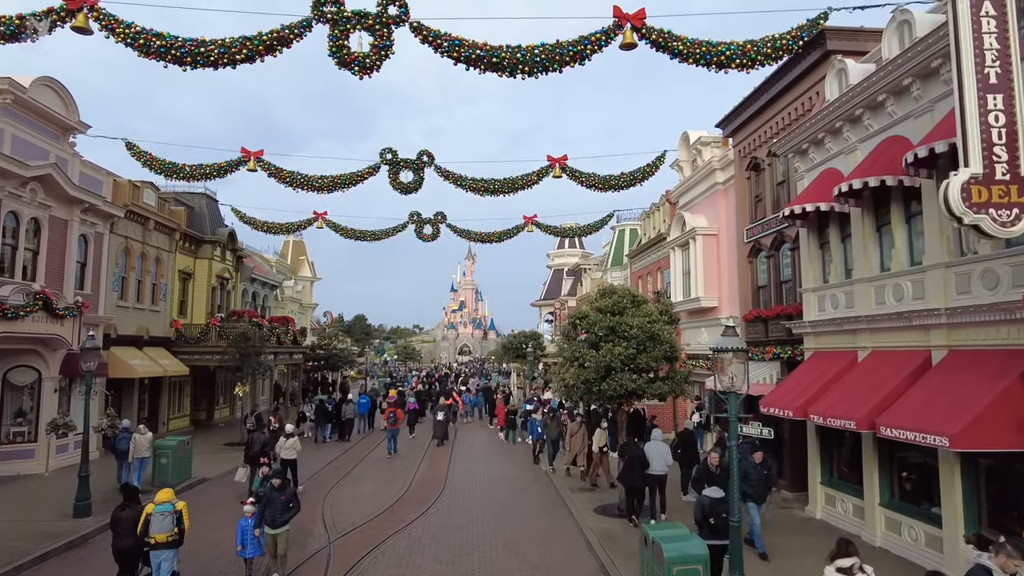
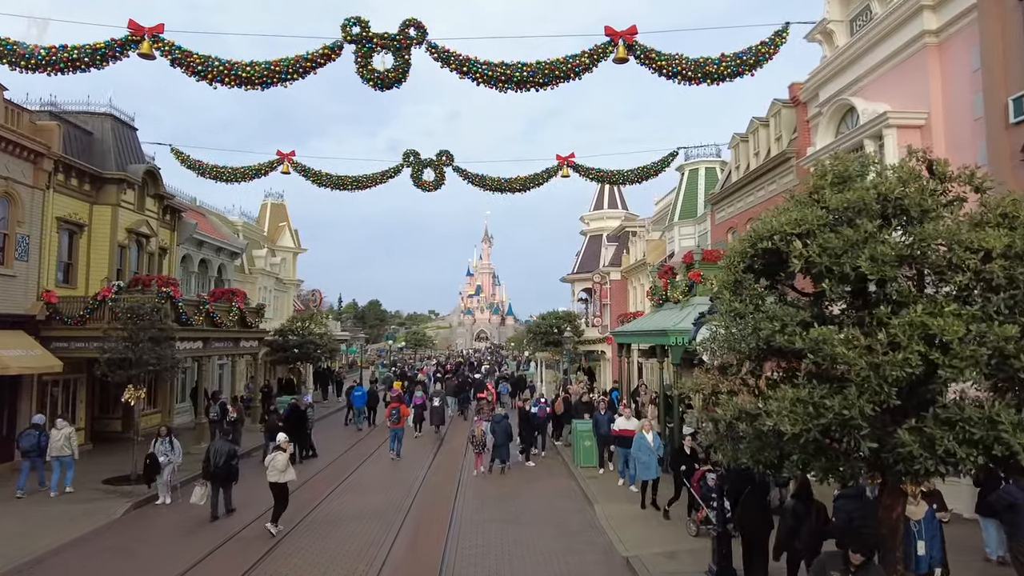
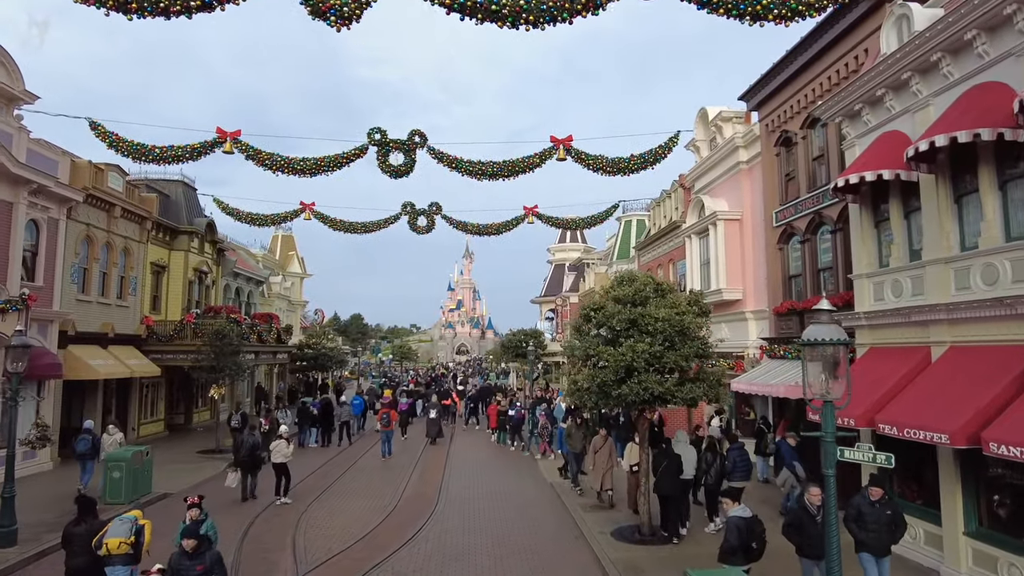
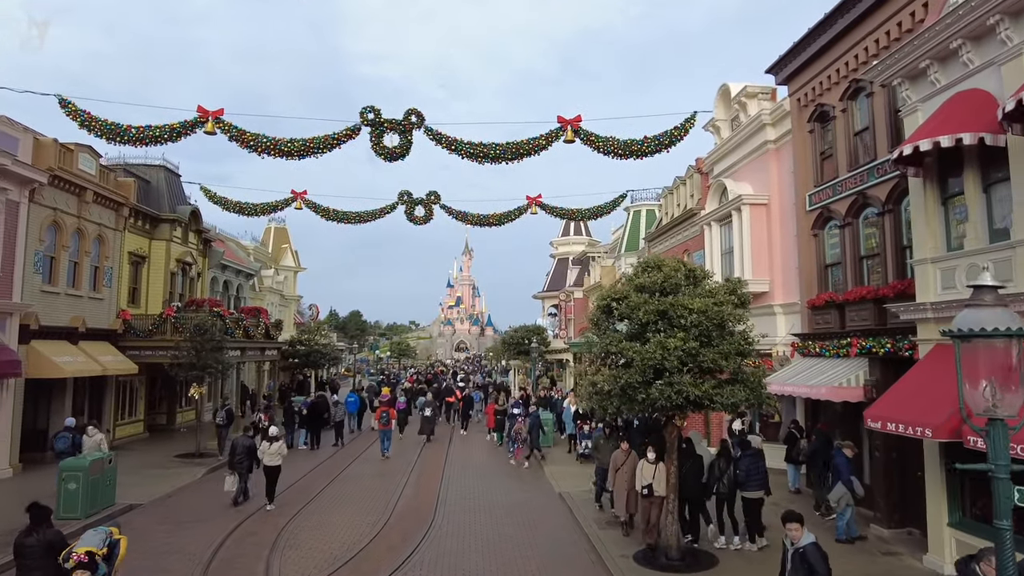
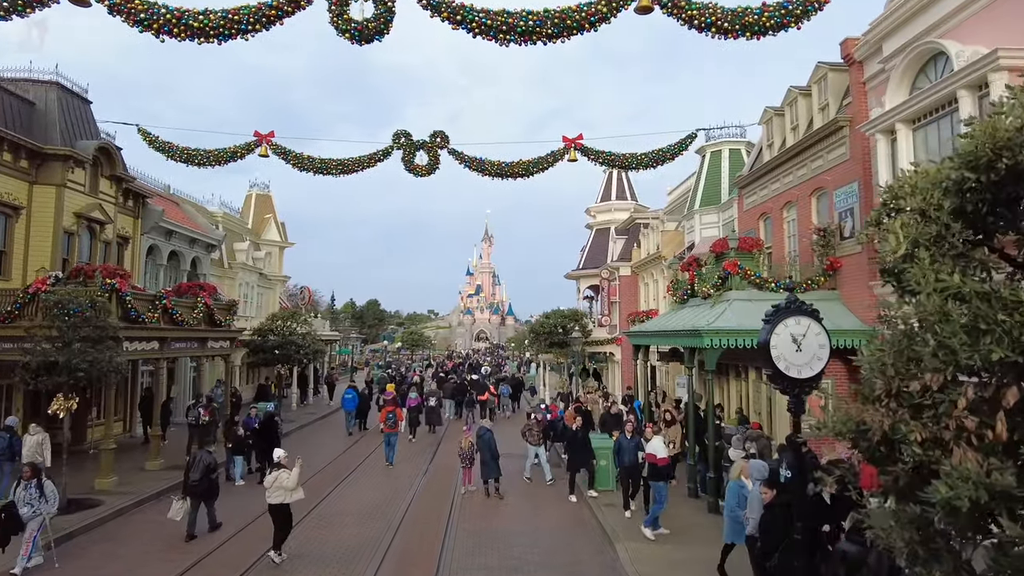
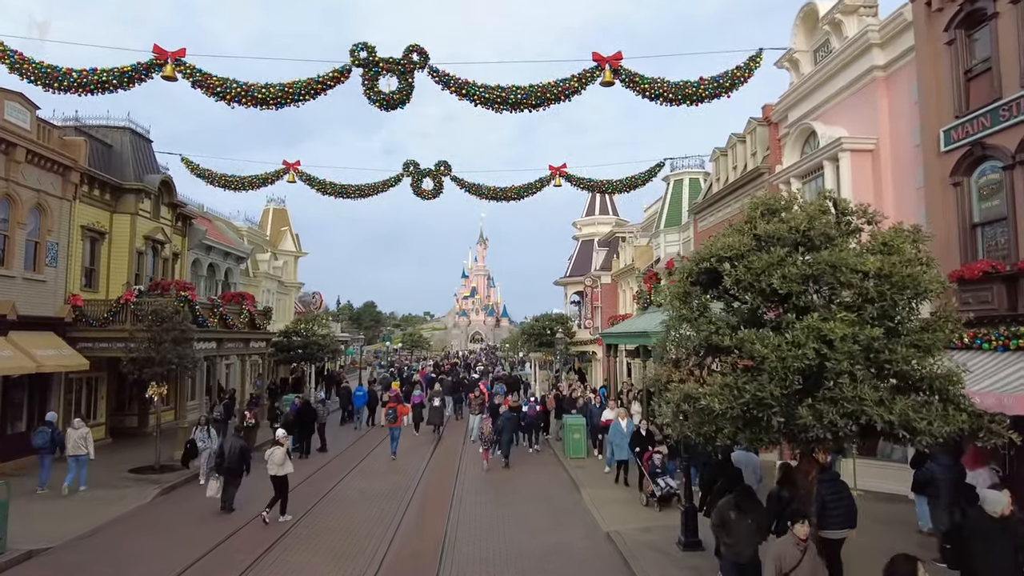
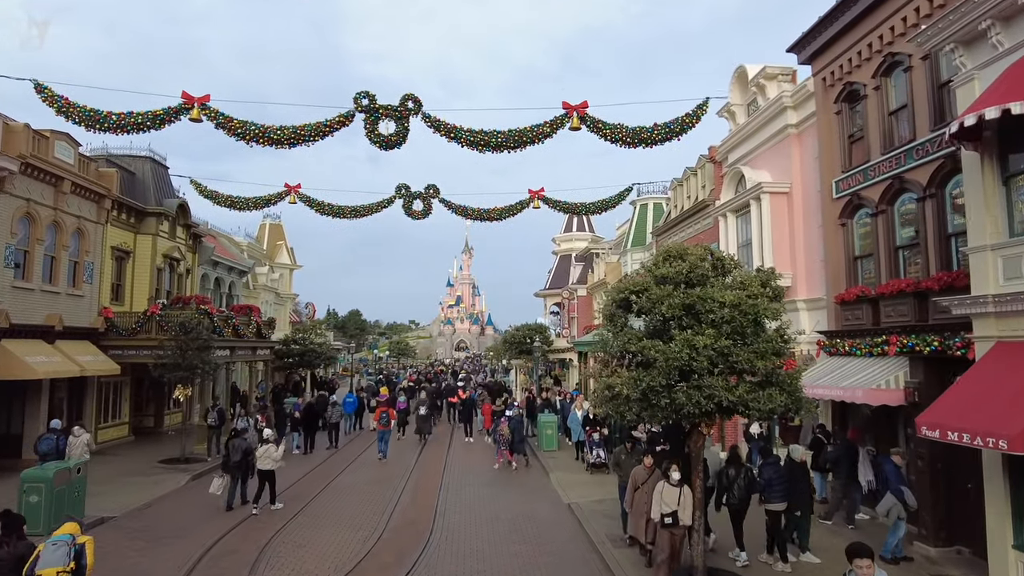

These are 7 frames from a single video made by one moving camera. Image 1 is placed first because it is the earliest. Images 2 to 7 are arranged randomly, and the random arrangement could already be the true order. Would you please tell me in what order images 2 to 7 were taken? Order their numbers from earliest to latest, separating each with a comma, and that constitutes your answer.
3, 4, 7, 6, 2, 5
